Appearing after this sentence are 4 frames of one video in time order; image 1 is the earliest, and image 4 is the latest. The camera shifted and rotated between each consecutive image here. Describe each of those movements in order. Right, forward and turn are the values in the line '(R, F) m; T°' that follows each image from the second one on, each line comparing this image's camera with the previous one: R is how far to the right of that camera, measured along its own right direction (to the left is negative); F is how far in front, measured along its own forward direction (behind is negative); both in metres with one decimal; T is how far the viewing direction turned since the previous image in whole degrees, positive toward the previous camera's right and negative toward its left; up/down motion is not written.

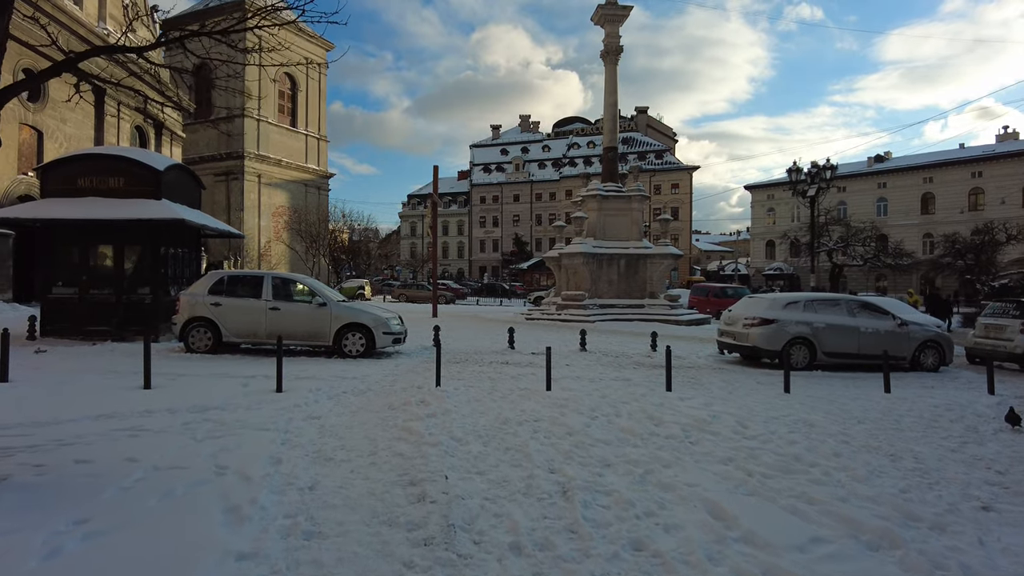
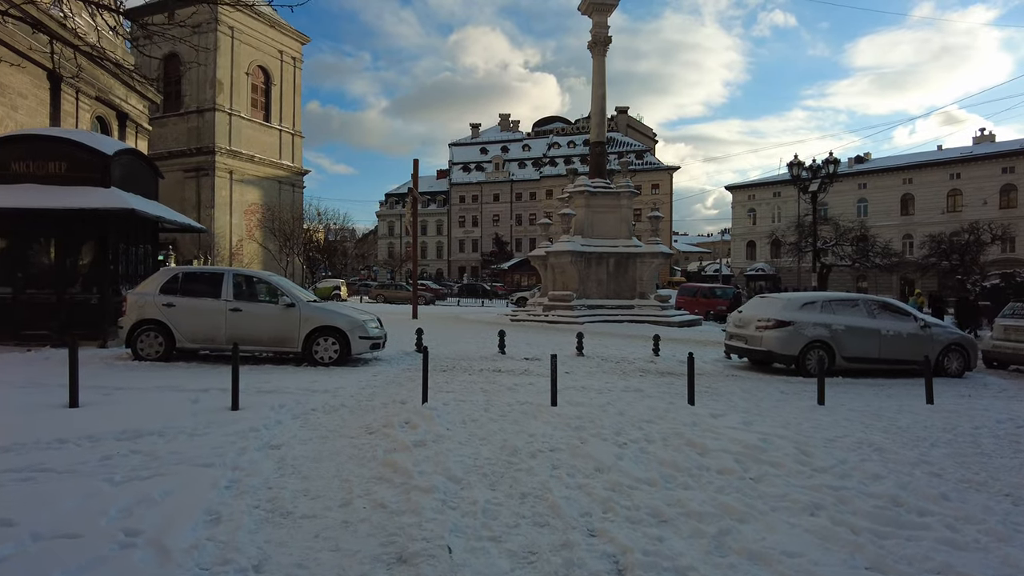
(-0.2, +1.3) m; +2°
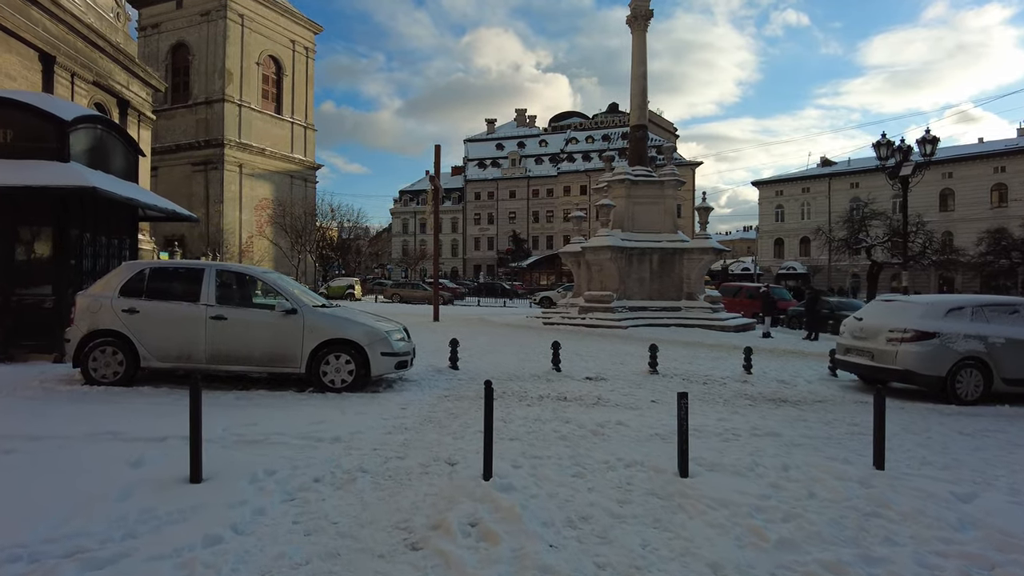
(-0.7, +2.6) m; -1°
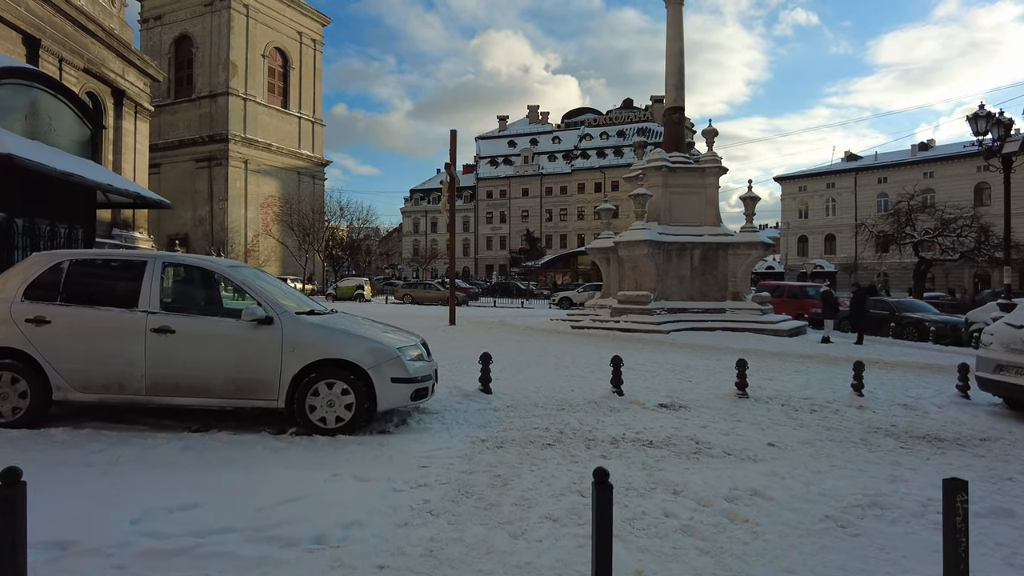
(-0.5, +2.3) m; -1°
